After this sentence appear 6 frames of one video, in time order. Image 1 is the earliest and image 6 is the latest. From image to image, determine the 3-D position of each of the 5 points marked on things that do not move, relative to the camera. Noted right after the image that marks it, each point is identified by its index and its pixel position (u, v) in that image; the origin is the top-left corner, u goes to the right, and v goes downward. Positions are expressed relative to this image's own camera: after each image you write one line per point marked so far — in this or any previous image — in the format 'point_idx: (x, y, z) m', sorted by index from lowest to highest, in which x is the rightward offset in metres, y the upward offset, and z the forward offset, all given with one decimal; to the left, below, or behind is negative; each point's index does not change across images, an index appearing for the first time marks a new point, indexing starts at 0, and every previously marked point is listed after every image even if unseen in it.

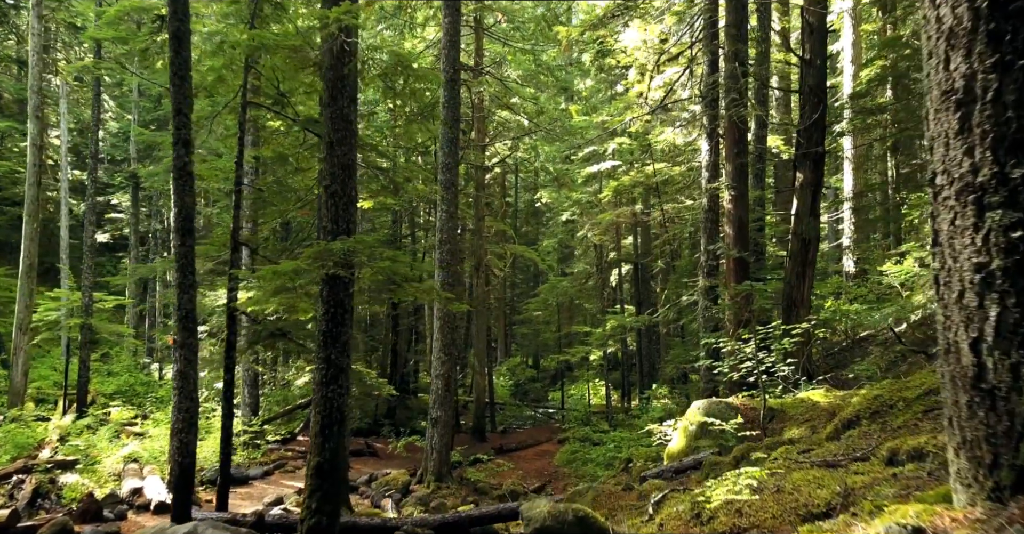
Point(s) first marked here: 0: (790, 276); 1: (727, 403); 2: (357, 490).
0: (+4.6, -0.1, +14.1) m
1: (+2.7, -1.7, +10.9) m
2: (-3.1, -4.5, +17.0) m
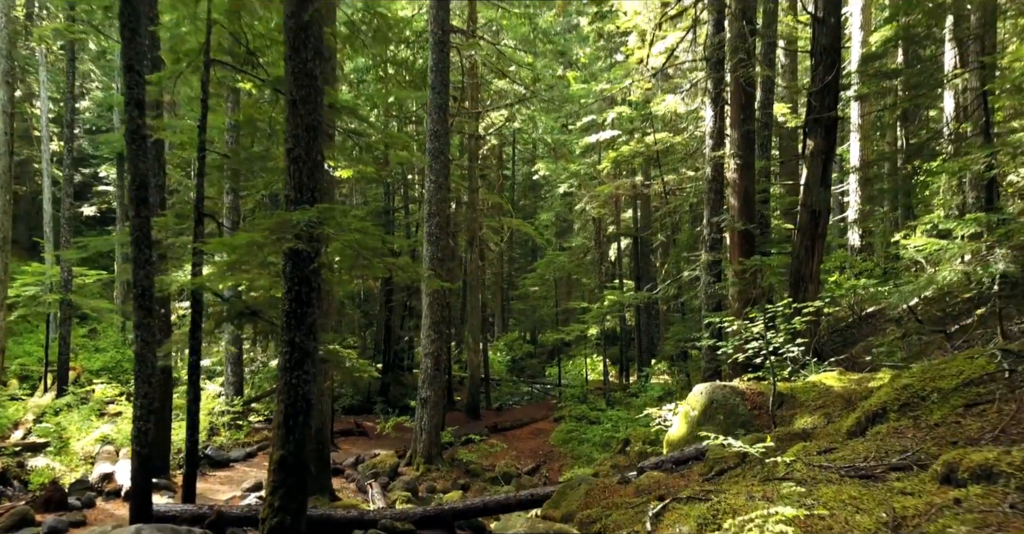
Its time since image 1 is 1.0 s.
0: (+4.5, +0.3, +13.3) m
1: (+2.6, -1.4, +10.1) m
2: (-3.3, -4.0, +16.3) m
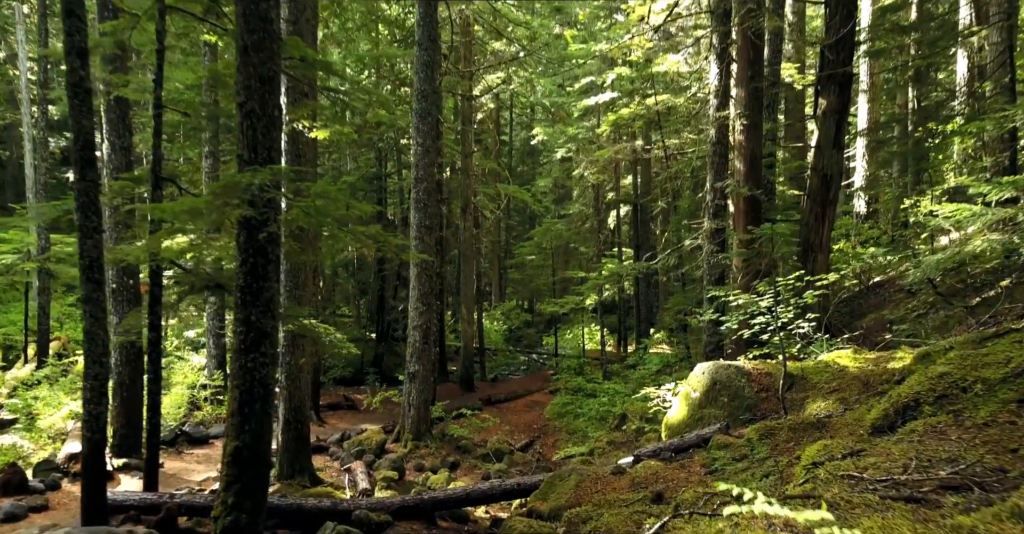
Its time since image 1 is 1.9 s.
0: (+4.3, +0.7, +12.4) m
1: (+2.5, -1.1, +9.3) m
2: (-3.4, -3.4, +15.6) m
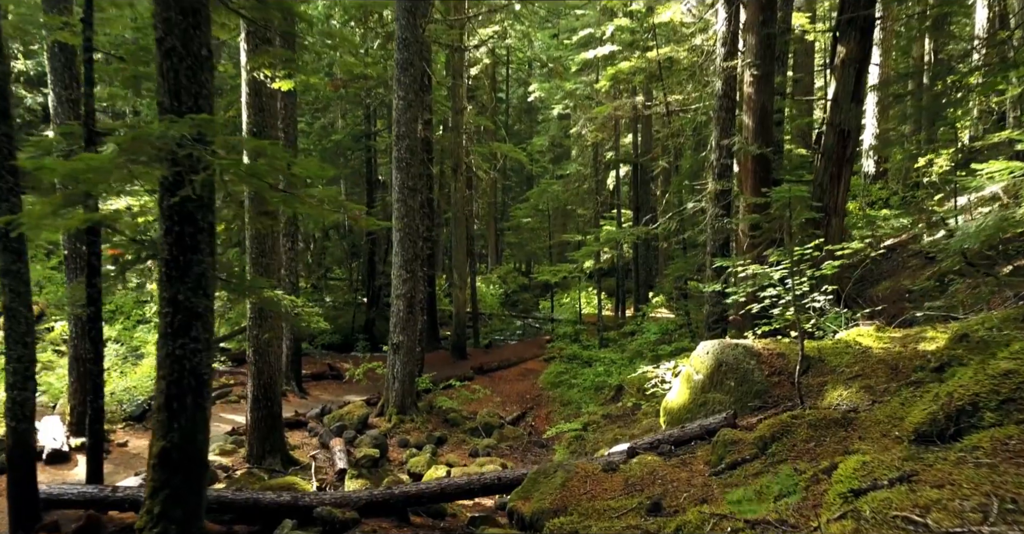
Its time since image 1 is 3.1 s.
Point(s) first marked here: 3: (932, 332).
0: (+4.1, +1.2, +11.4) m
1: (+2.3, -0.8, +8.3) m
2: (-3.6, -2.8, +14.7) m
3: (+3.9, -0.6, +7.9) m
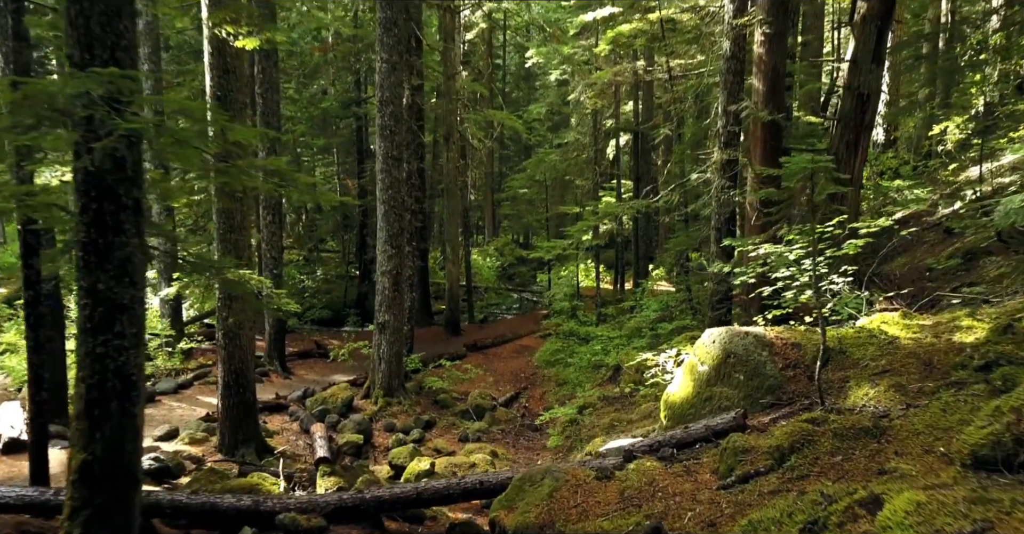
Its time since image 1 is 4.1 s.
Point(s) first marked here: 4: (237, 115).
0: (+4.0, +1.5, +10.5) m
1: (+2.1, -0.6, +7.5) m
2: (-3.7, -2.3, +14.0) m
3: (+3.7, -0.4, +7.1) m
4: (-3.3, +1.8, +10.2) m
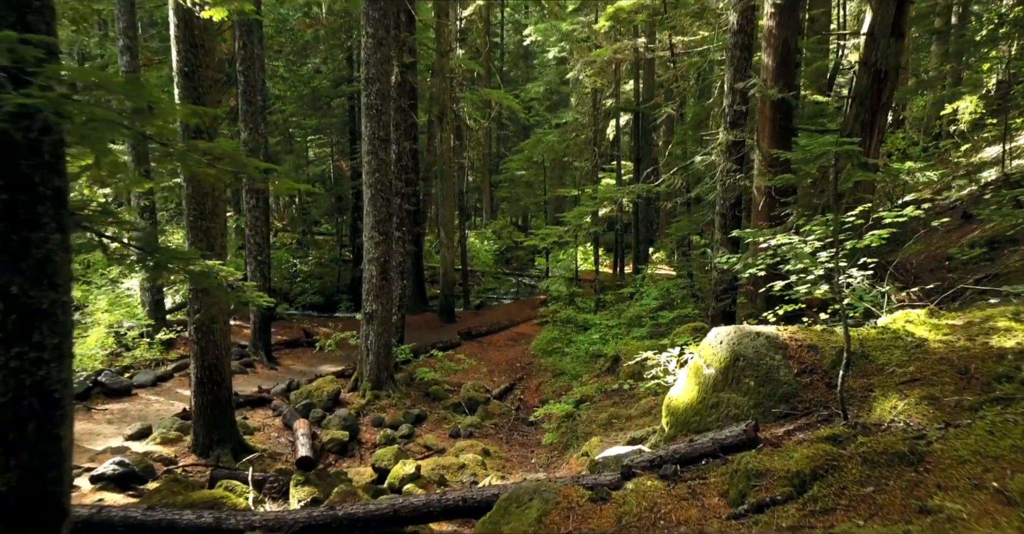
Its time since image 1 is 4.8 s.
0: (+3.9, +1.6, +9.7) m
1: (+2.0, -0.5, +6.8) m
2: (-3.8, -2.1, +13.4) m
3: (+3.6, -0.4, +6.4) m
4: (-3.4, +1.9, +9.5) m
